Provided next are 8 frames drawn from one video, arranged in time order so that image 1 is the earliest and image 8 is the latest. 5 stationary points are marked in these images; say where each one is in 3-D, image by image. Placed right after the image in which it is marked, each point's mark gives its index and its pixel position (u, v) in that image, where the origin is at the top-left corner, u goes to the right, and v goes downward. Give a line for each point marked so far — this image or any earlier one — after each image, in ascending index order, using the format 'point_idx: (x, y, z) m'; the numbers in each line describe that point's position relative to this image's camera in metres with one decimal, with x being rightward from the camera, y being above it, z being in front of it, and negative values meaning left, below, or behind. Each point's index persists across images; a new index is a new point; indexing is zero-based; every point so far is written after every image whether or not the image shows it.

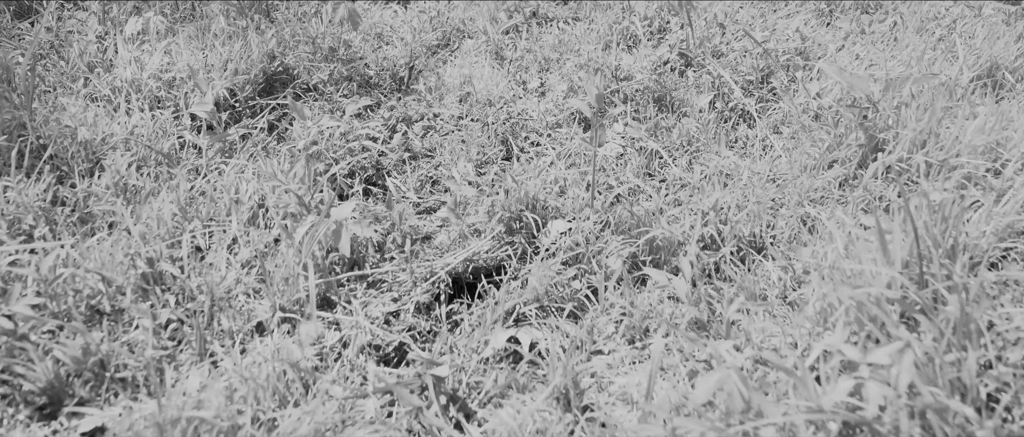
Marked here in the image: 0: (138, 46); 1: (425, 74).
0: (-0.8, +0.4, +1.7) m
1: (-0.2, +0.3, +1.8) m
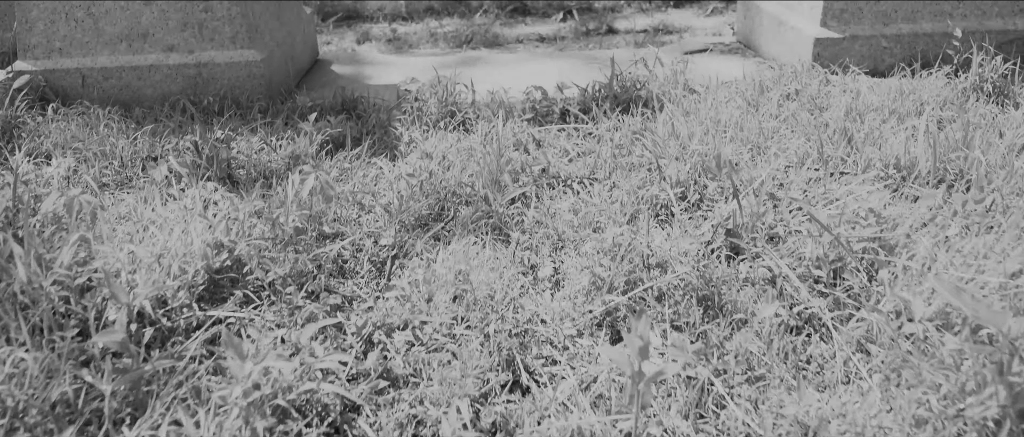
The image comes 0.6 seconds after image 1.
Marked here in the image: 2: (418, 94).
0: (-0.7, 0.0, +1.3) m
1: (-0.2, -0.1, +1.5) m
2: (-0.2, +0.3, +2.2) m
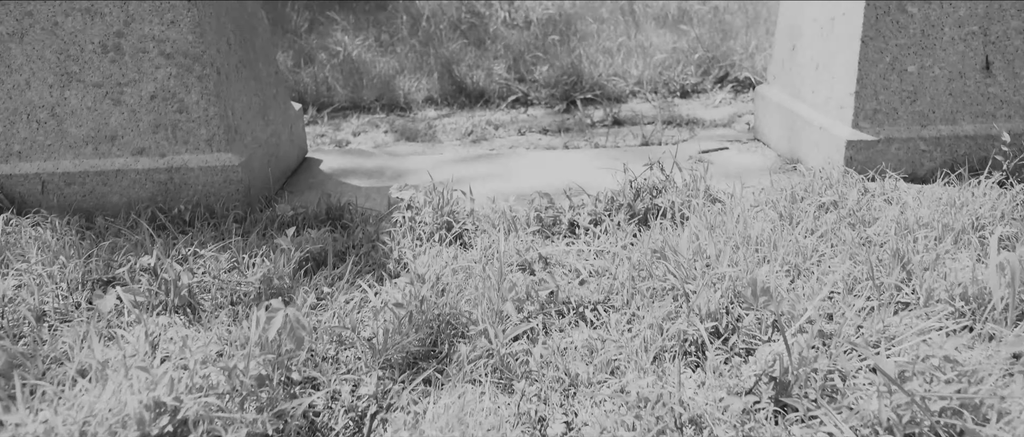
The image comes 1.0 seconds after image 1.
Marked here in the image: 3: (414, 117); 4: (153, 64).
0: (-0.7, -0.2, +1.1) m
1: (-0.2, -0.3, +1.2) m
2: (-0.2, 0.0, +2.0) m
3: (-0.5, +0.5, +4.4) m
4: (-0.9, +0.4, +2.0) m
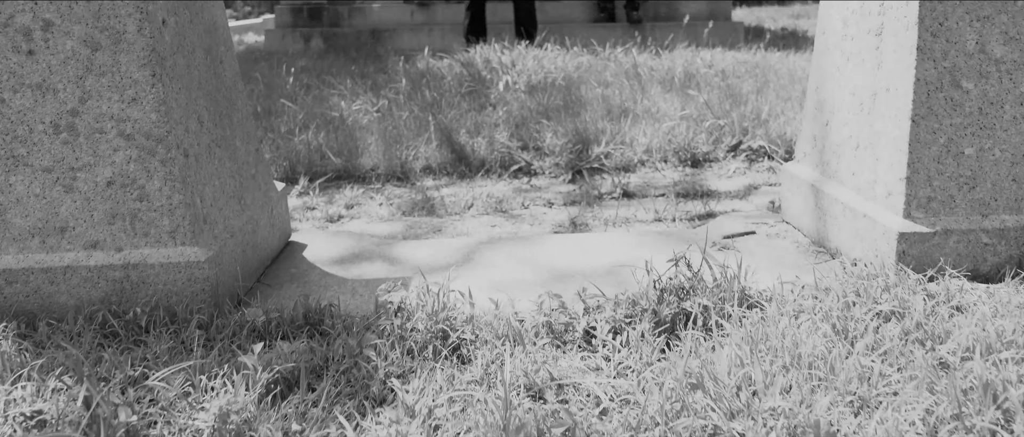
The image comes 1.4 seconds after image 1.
0: (-0.7, -0.4, +0.8) m
1: (-0.2, -0.5, +1.0) m
2: (-0.2, -0.2, +1.7) m
3: (-0.5, +0.2, +4.2) m
4: (-0.9, +0.2, +1.8) m
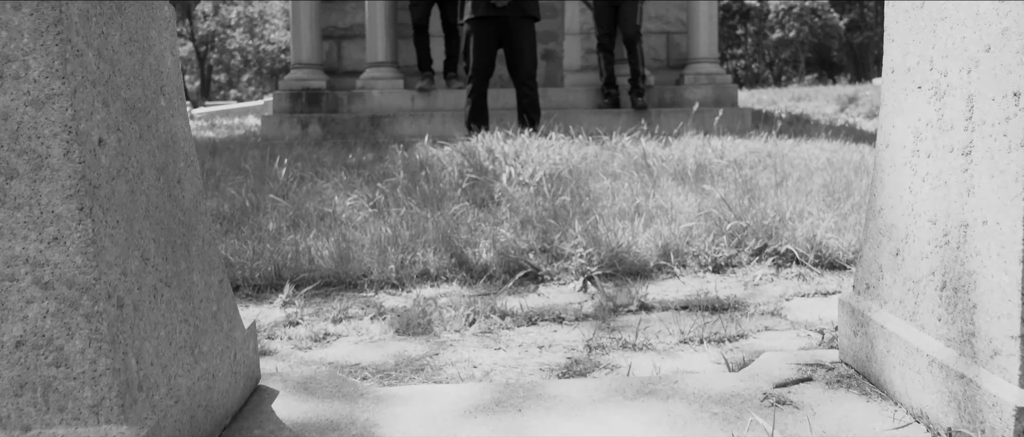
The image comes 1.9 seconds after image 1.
0: (-0.7, -0.6, +0.4) m
1: (-0.1, -0.7, +0.5) m
2: (-0.2, -0.5, +1.3) m
3: (-0.5, -0.4, +3.8) m
4: (-0.8, -0.1, +1.4) m
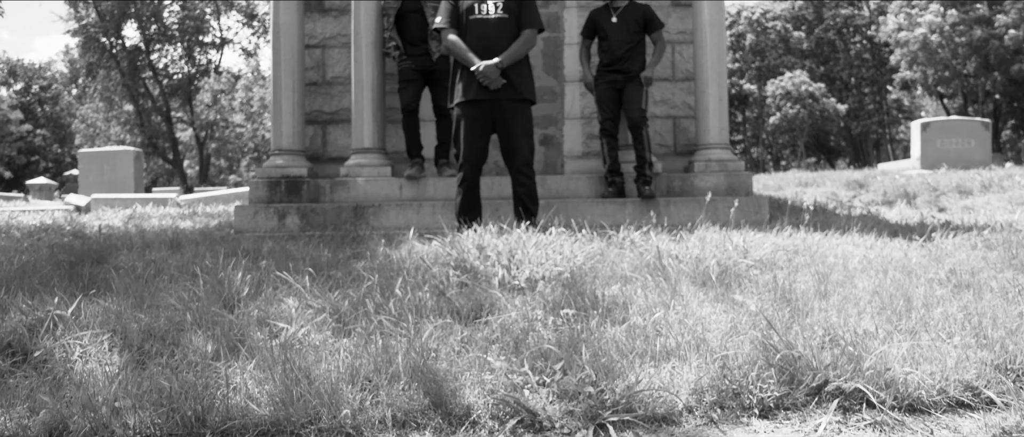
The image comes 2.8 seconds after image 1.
0: (-0.7, -0.7, -0.5) m
1: (-0.2, -0.8, -0.4) m
2: (-0.2, -0.7, +0.5) m
3: (-0.5, -0.8, +2.9) m
4: (-0.9, -0.4, +0.5) m
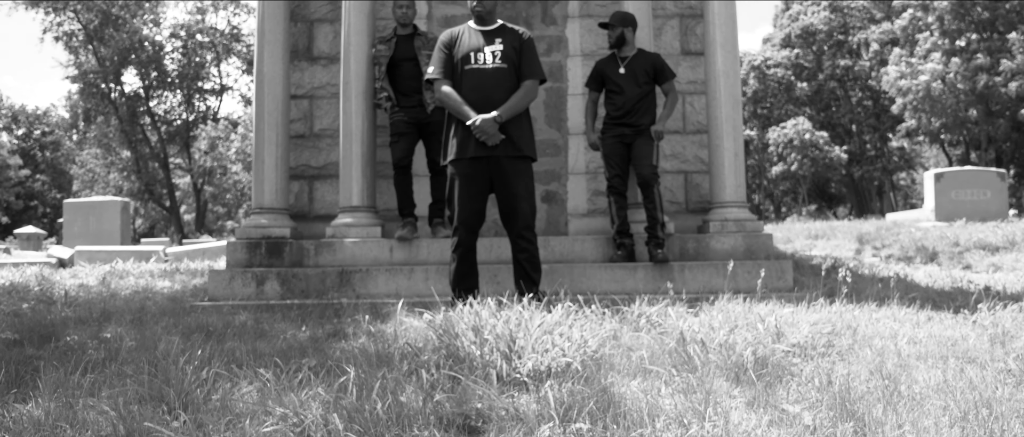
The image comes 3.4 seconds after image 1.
0: (-0.7, -0.9, -1.2) m
1: (-0.2, -1.0, -1.1) m
2: (-0.2, -0.9, -0.3) m
3: (-0.5, -1.1, +2.1) m
4: (-0.9, -0.6, -0.2) m
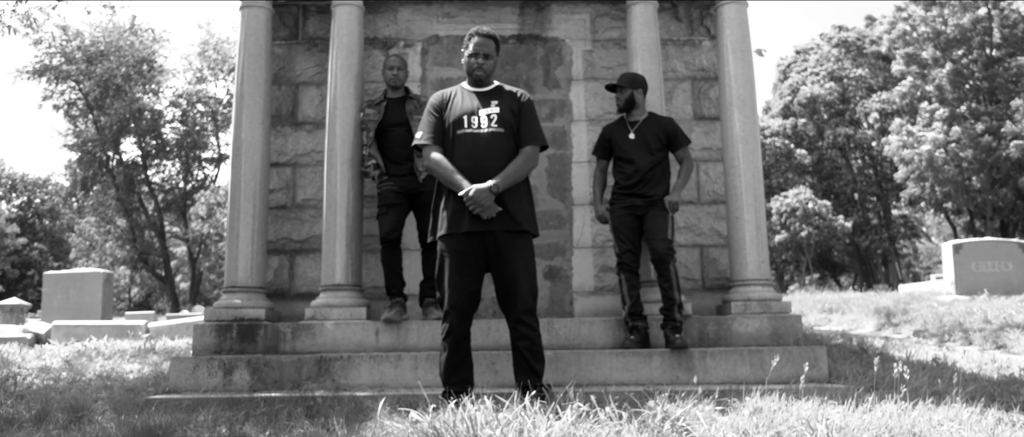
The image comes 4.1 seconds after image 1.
0: (-0.7, -0.8, -2.1) m
1: (-0.2, -0.9, -2.0) m
2: (-0.2, -0.9, -1.2) m
3: (-0.5, -1.3, +1.2) m
4: (-0.9, -0.6, -1.1) m
